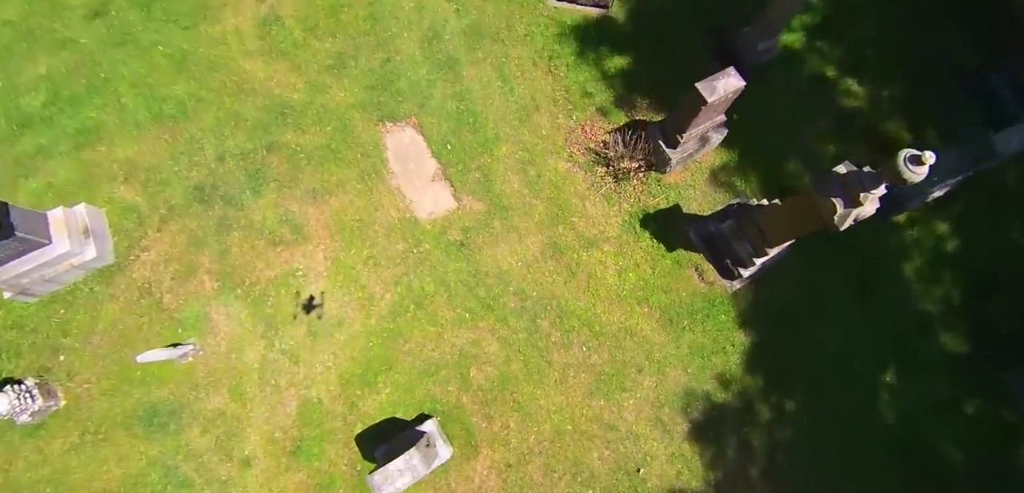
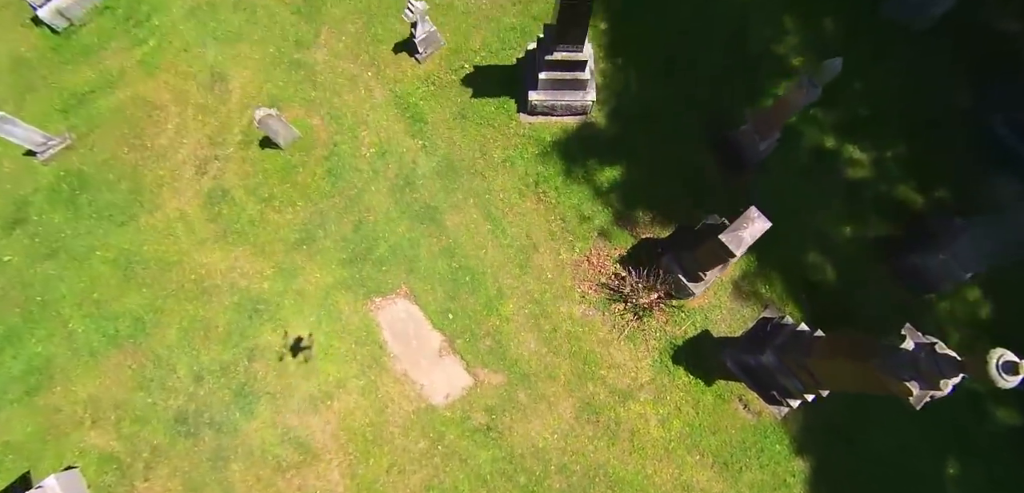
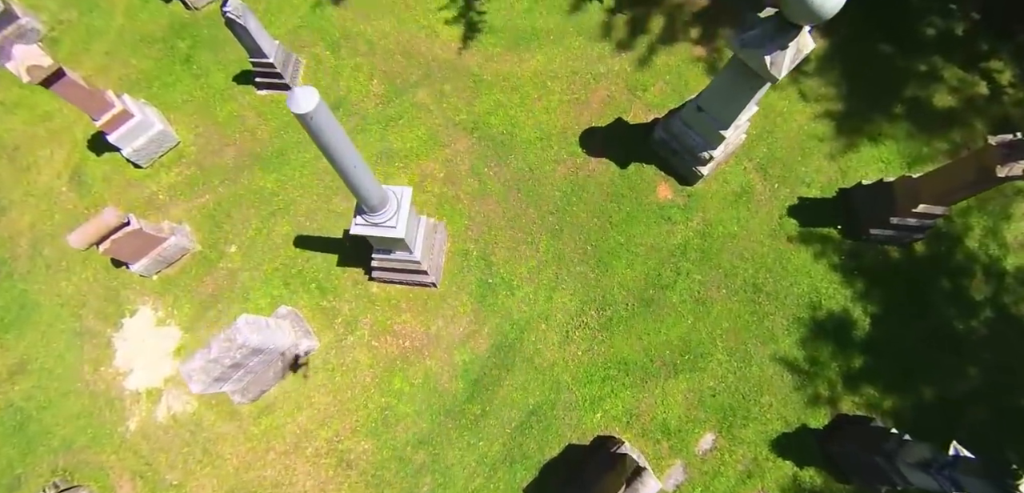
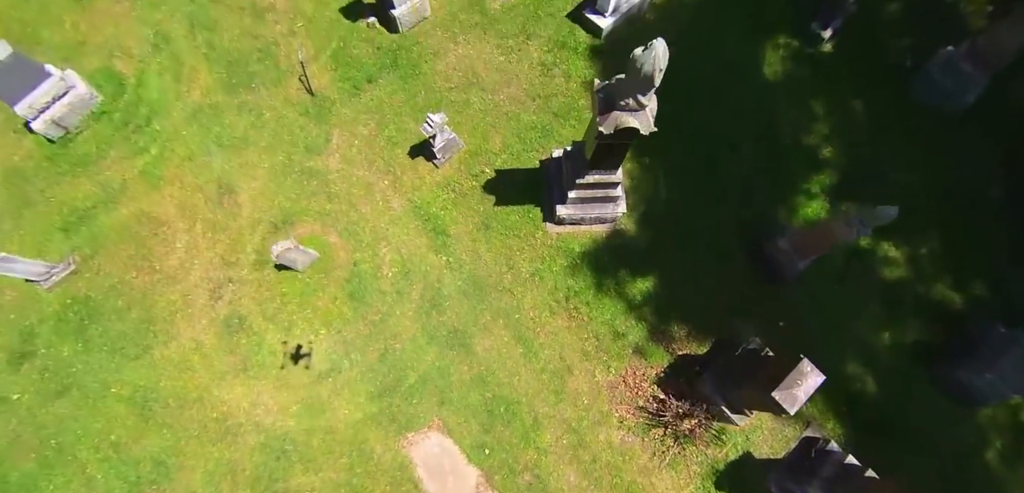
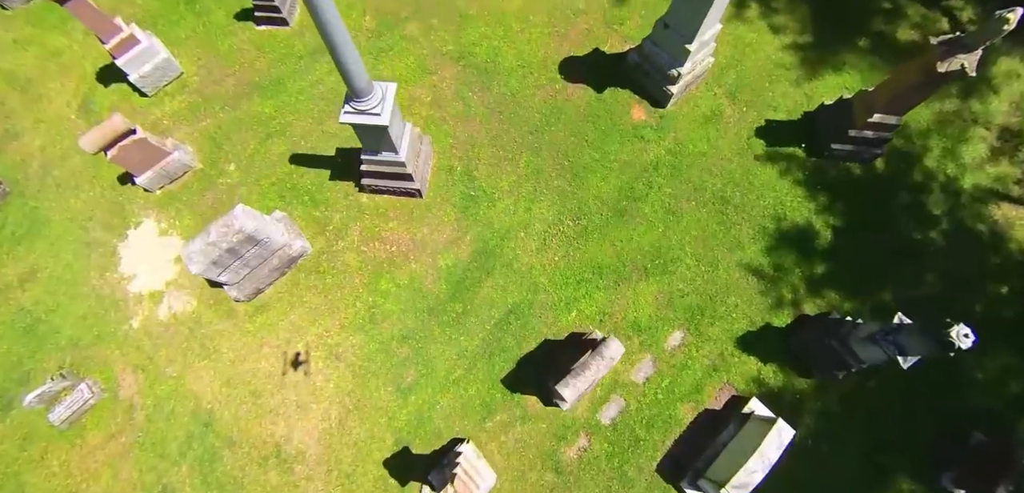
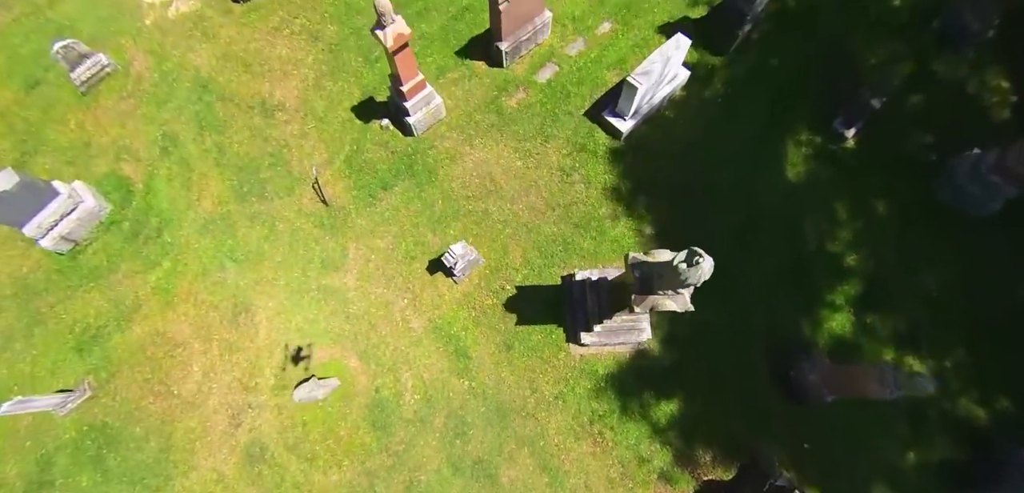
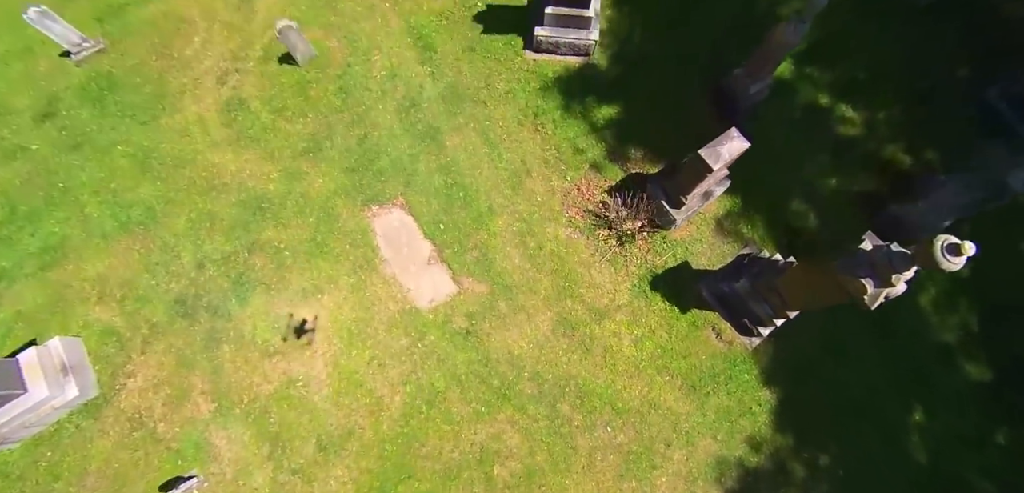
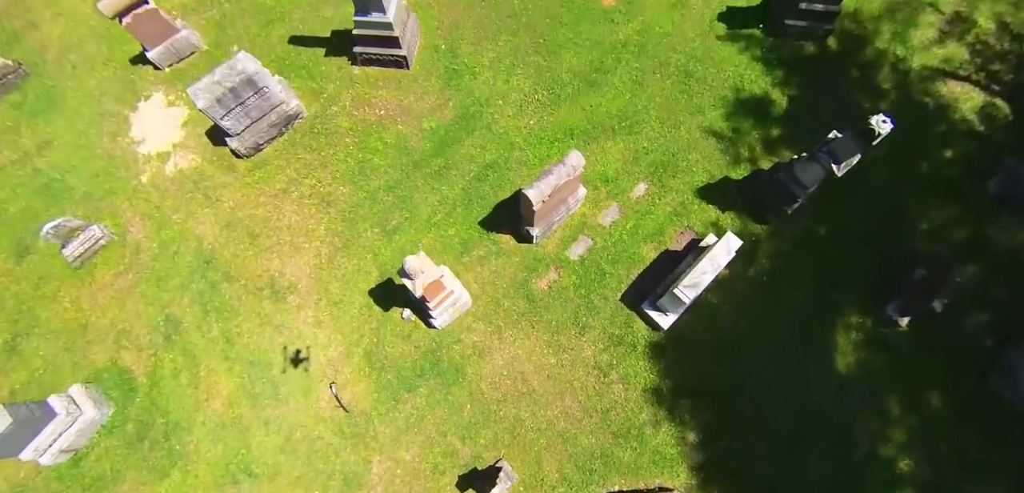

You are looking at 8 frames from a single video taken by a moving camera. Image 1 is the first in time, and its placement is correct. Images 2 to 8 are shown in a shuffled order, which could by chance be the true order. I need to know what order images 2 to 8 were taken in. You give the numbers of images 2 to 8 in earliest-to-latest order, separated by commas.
7, 2, 4, 6, 8, 5, 3
